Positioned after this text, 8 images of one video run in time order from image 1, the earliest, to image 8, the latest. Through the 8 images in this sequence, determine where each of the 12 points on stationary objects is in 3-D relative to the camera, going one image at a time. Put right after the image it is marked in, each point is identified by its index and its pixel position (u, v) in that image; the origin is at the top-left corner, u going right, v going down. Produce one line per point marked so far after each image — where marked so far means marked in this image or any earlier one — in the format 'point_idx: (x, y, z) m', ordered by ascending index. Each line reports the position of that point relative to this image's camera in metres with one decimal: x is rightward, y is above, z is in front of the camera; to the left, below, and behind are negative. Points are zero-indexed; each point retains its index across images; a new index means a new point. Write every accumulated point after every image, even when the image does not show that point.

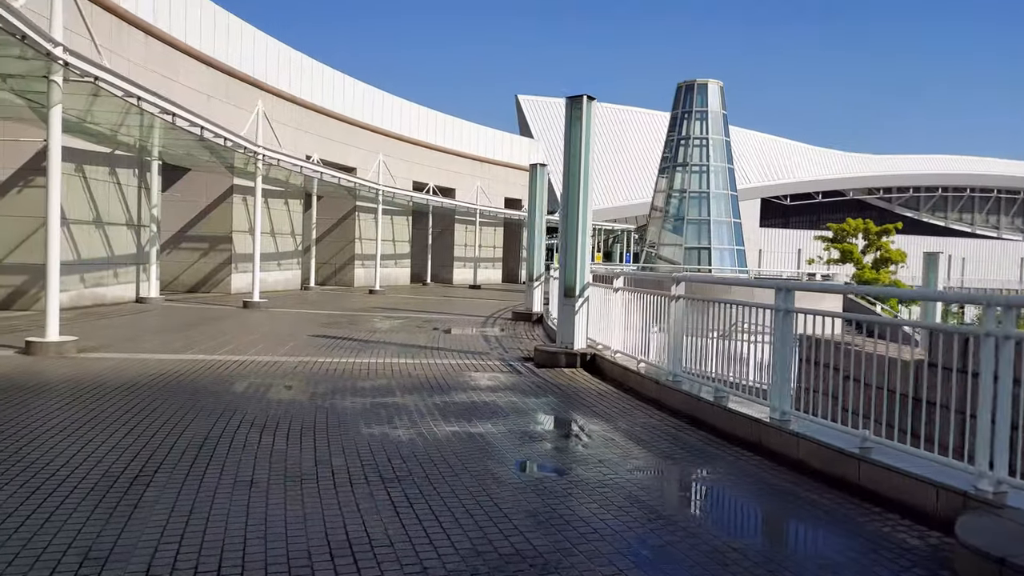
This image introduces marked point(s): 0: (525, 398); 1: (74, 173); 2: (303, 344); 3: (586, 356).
0: (+0.1, -1.2, +8.1) m
1: (-9.6, +2.5, +16.0) m
2: (-3.4, -0.9, +11.7) m
3: (+1.0, -1.0, +10.2) m
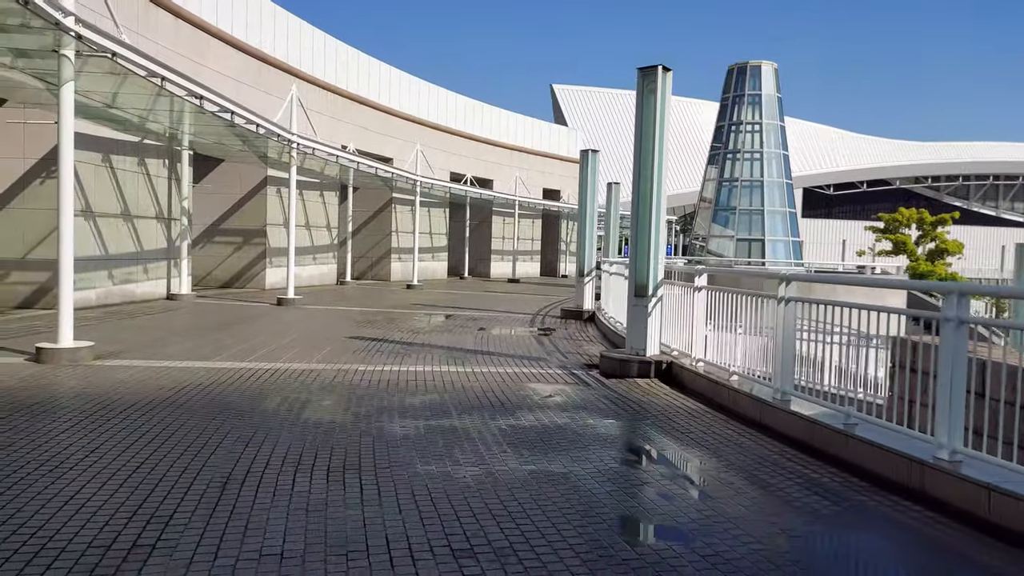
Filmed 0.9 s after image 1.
0: (+0.8, -1.2, +6.8) m
1: (-8.5, +2.6, +15.1) m
2: (-2.5, -0.9, +10.6) m
3: (+1.8, -0.9, +8.9) m
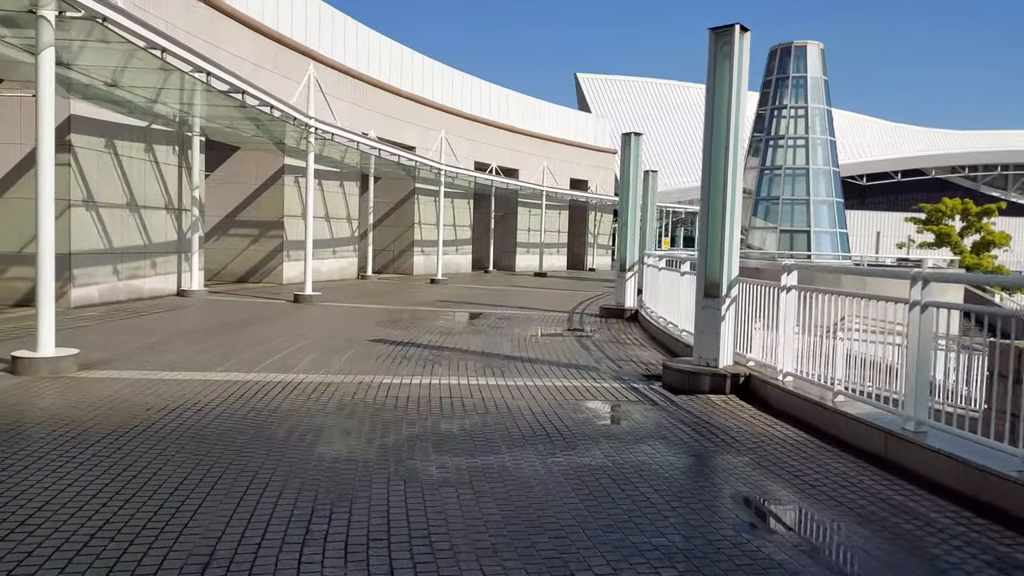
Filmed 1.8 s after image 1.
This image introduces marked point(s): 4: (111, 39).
0: (+1.3, -1.3, +5.5) m
1: (-7.9, +2.7, +14.0) m
2: (-2.0, -0.8, +9.4) m
3: (+2.3, -0.9, +7.6) m
4: (-5.6, +3.5, +10.1) m
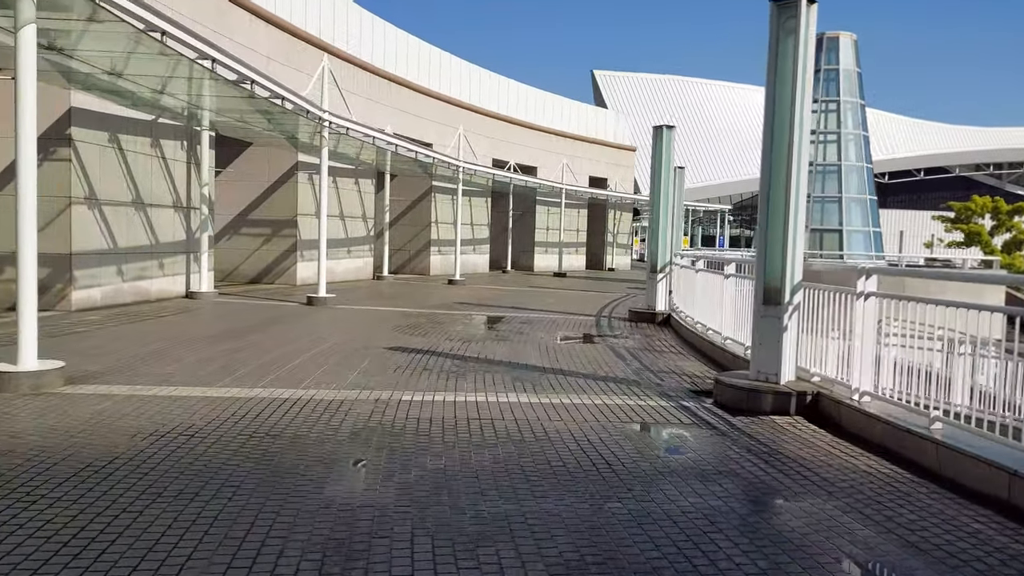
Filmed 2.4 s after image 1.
0: (+1.6, -1.3, +4.7) m
1: (-7.4, +2.6, +13.3) m
2: (-1.6, -0.9, +8.6) m
3: (+2.7, -1.0, +6.7) m
4: (-5.2, +3.4, +9.4) m
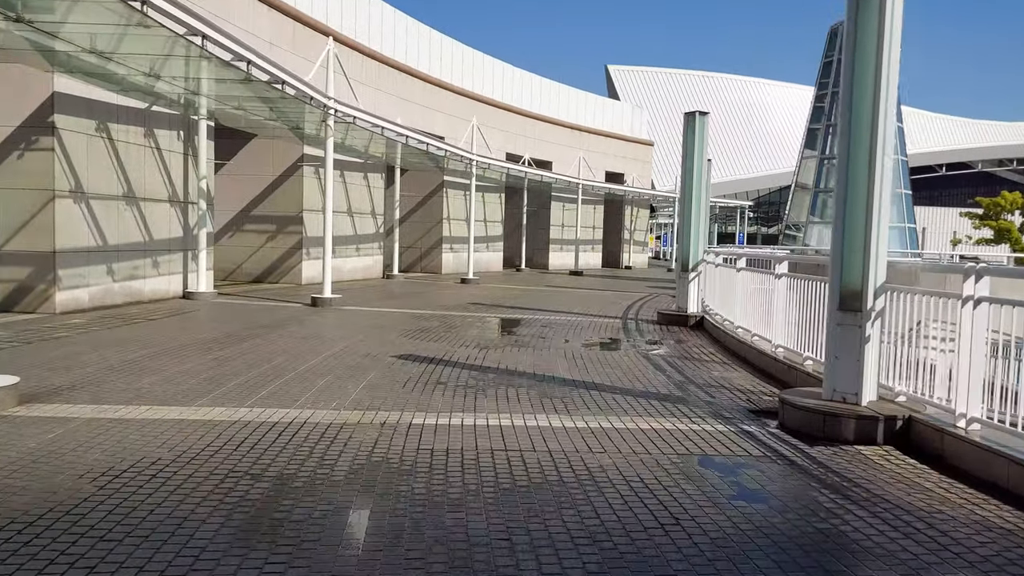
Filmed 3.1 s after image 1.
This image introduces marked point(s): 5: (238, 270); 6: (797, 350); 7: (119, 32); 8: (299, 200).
0: (+1.8, -1.3, +3.6) m
1: (-7.1, +2.6, +12.4) m
2: (-1.3, -0.9, +7.6) m
3: (+2.9, -1.0, +5.6) m
4: (-4.9, +3.4, +8.4) m
5: (-7.5, +0.5, +19.9) m
6: (+3.2, -0.7, +8.1) m
7: (-5.4, +3.5, +9.9) m
8: (-5.6, +2.3, +19.2) m
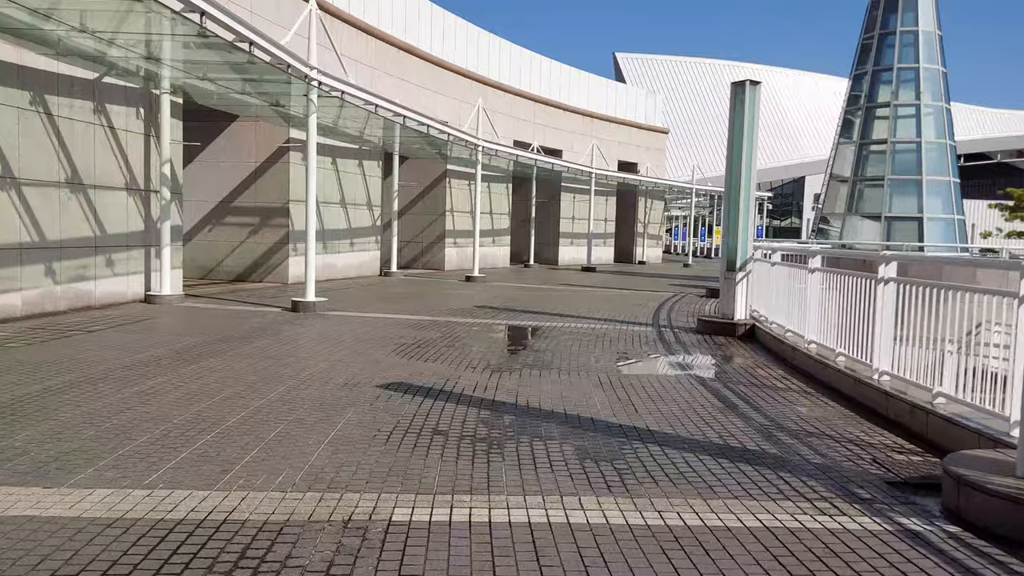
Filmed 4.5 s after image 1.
0: (+2.0, -1.5, +1.5) m
1: (-6.8, +2.6, +10.3) m
2: (-1.2, -1.0, +5.5) m
3: (+3.1, -1.1, +3.5) m
4: (-4.7, +3.3, +6.4) m
5: (-7.2, +0.5, +17.9) m
6: (+3.4, -0.8, +6.1) m
7: (-5.2, +3.4, +7.9) m
8: (-5.4, +2.3, +17.2) m
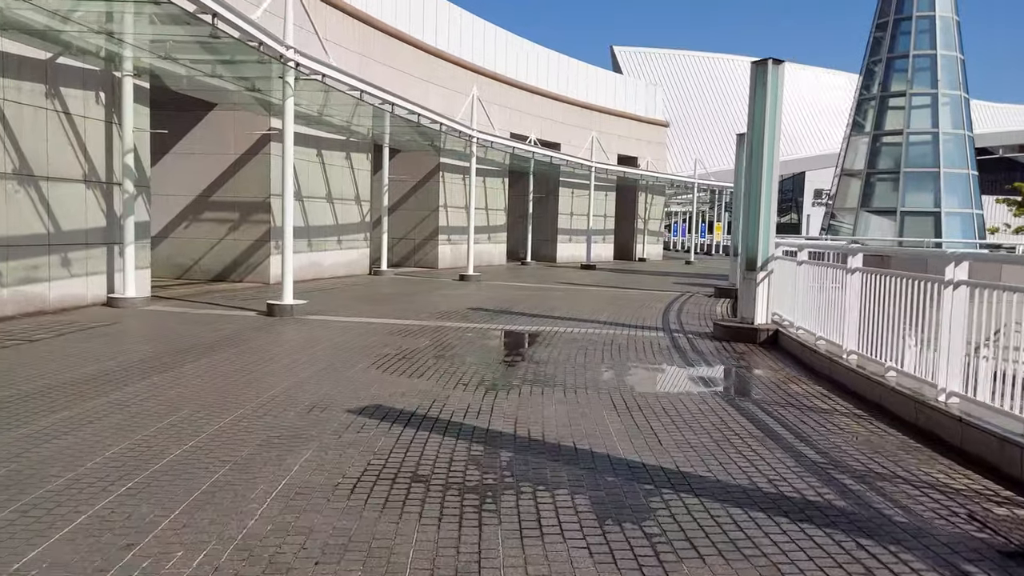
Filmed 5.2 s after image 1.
0: (+2.0, -1.5, +0.5) m
1: (-6.9, +2.5, +9.2) m
2: (-1.2, -1.1, +4.5) m
3: (+3.1, -1.2, +2.5) m
4: (-4.8, +3.3, +5.2) m
5: (-7.3, +0.5, +16.7) m
6: (+3.3, -0.8, +5.0) m
7: (-5.2, +3.4, +6.8) m
8: (-5.5, +2.3, +16.1) m
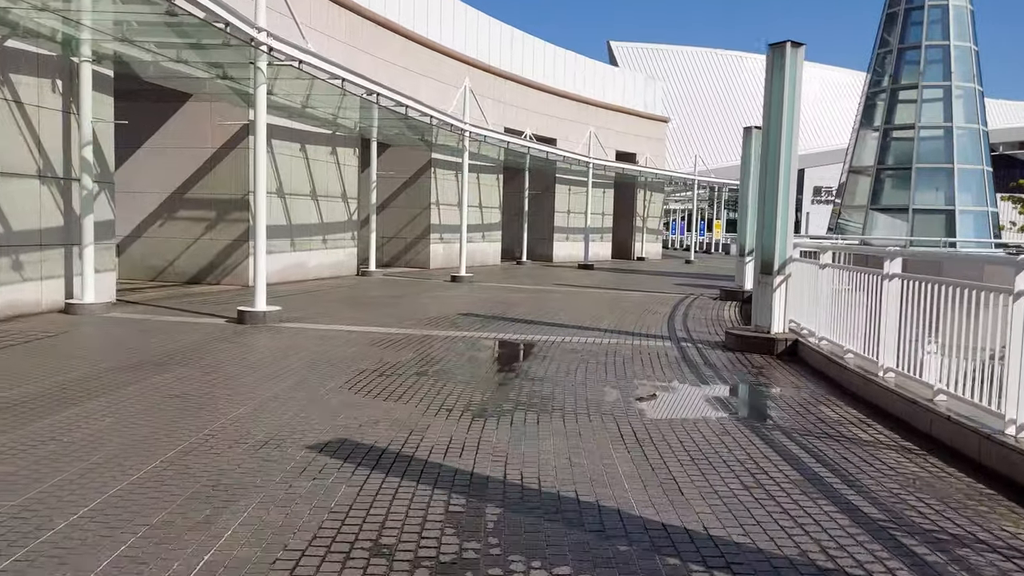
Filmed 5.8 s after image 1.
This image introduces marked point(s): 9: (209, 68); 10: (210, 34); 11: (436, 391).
0: (+1.9, -1.6, -0.4) m
1: (-7.0, +2.4, +8.3) m
2: (-1.2, -1.2, +3.6) m
3: (+3.0, -1.3, +1.6) m
4: (-4.8, +3.2, +4.3) m
5: (-7.4, +0.4, +15.8) m
6: (+3.3, -0.9, +4.2) m
7: (-5.3, +3.3, +5.8) m
8: (-5.6, +2.2, +15.2) m
9: (-4.9, +3.6, +11.9) m
10: (-4.1, +3.4, +9.8) m
11: (-0.7, -0.9, +6.5) m
